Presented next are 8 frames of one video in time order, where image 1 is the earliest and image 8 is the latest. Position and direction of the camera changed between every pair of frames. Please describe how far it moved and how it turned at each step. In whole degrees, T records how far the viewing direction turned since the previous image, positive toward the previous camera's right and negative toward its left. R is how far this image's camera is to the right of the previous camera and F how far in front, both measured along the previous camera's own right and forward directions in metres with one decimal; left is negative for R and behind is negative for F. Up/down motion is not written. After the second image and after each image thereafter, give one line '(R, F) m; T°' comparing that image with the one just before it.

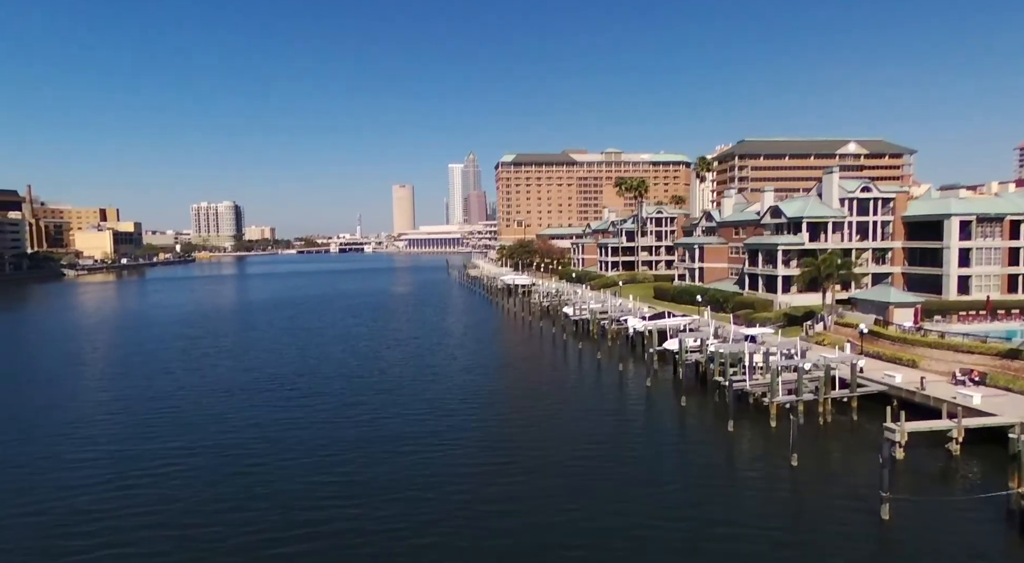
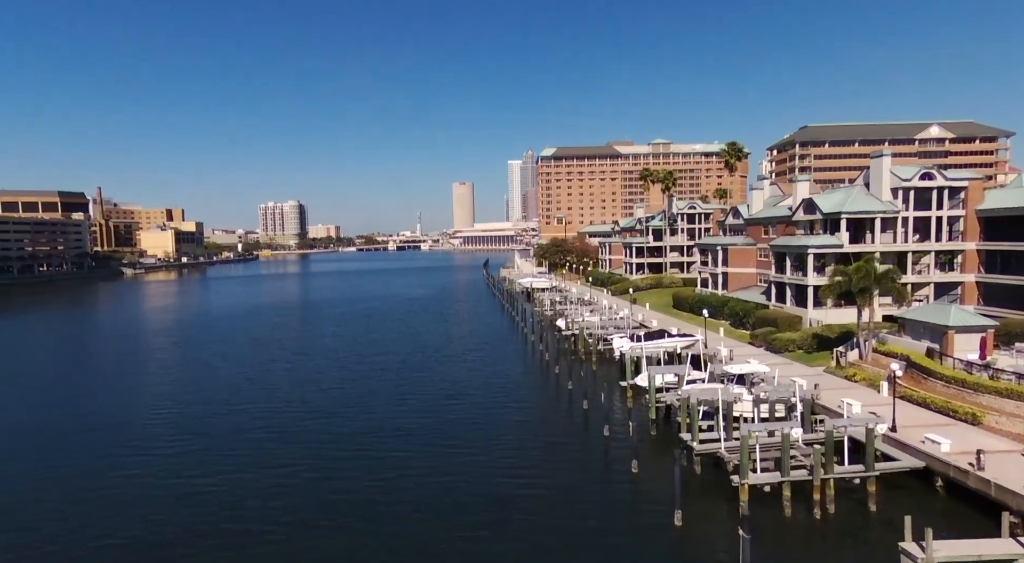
(+8.0, +11.3) m; -5°
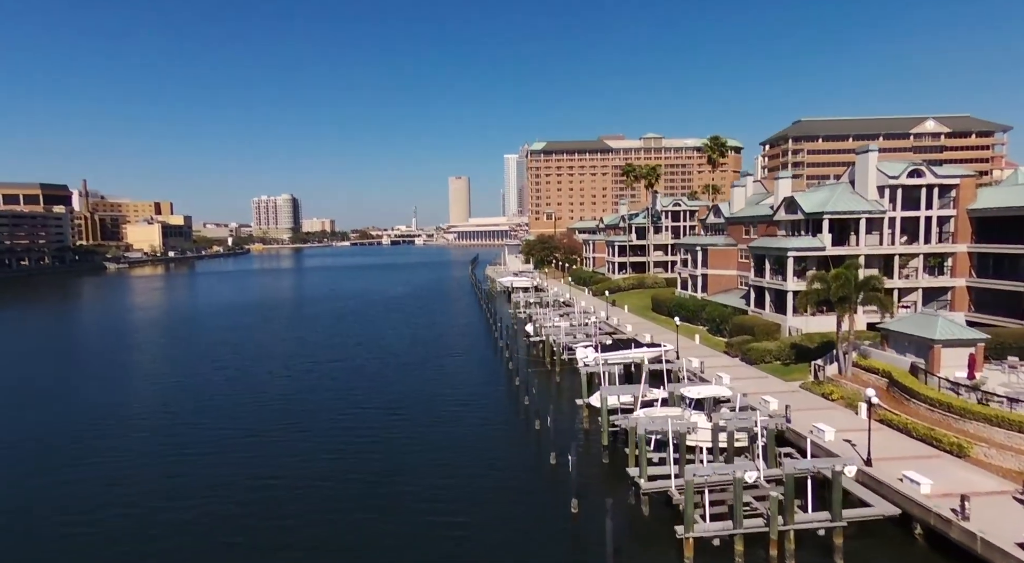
(+2.9, +3.7) m; 0°
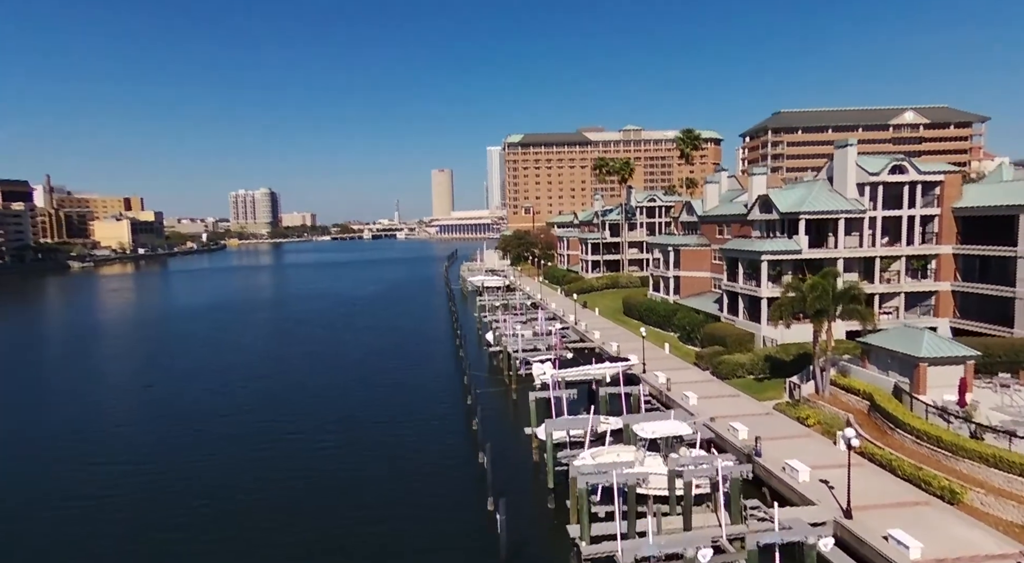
(+2.2, +4.1) m; +1°
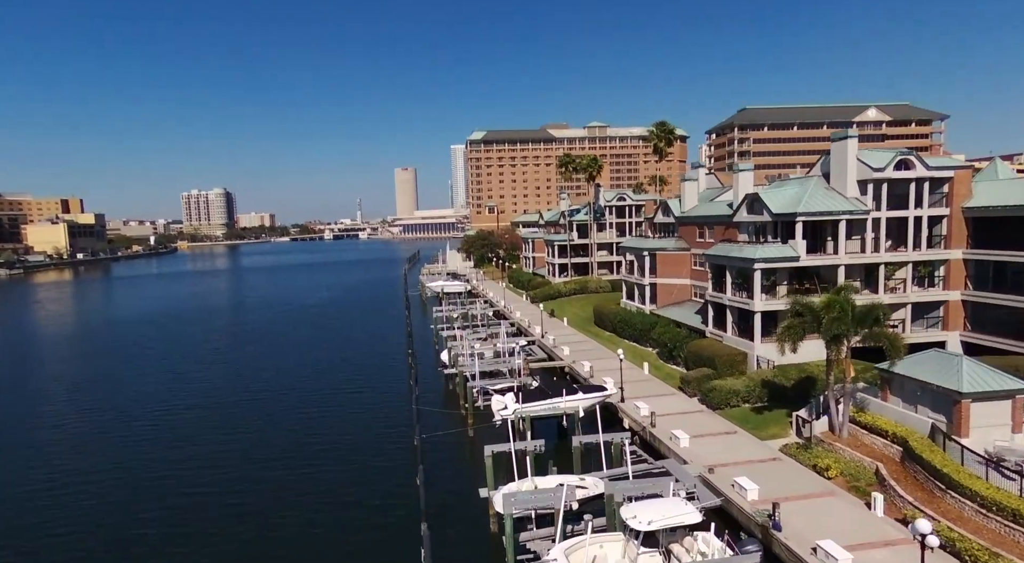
(+0.6, +6.8) m; +3°
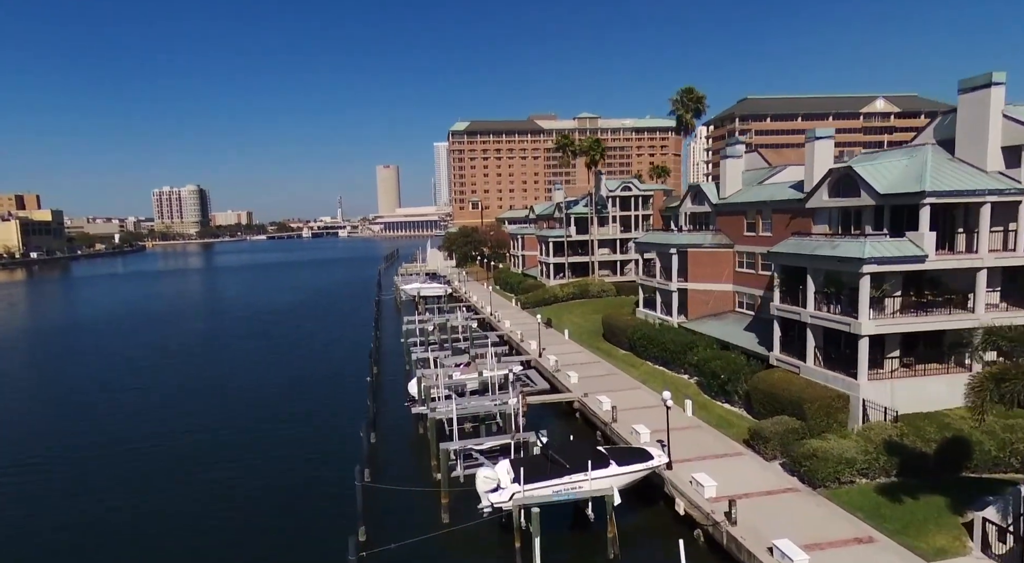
(-0.5, +13.2) m; +1°
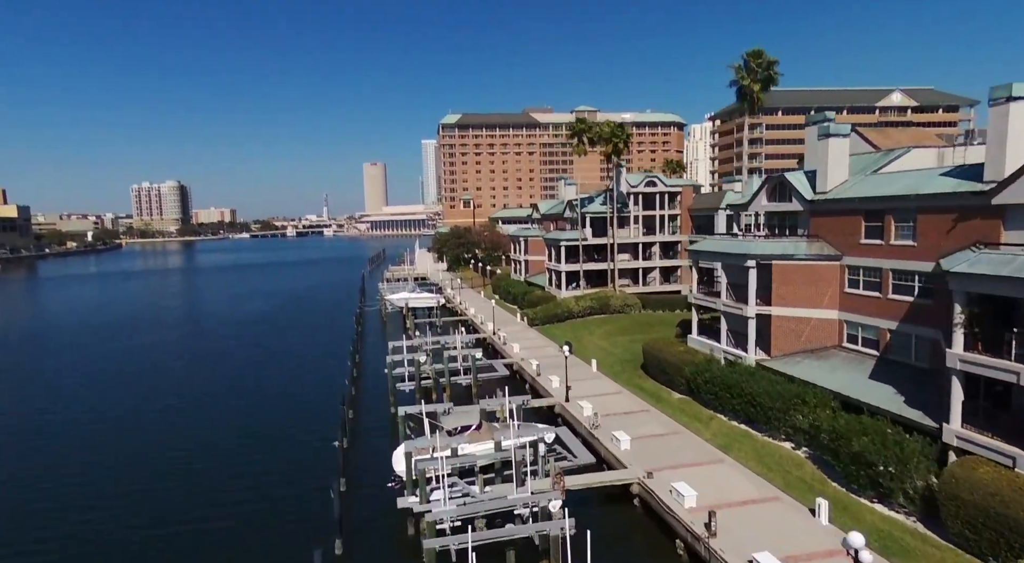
(-1.7, +12.2) m; +1°
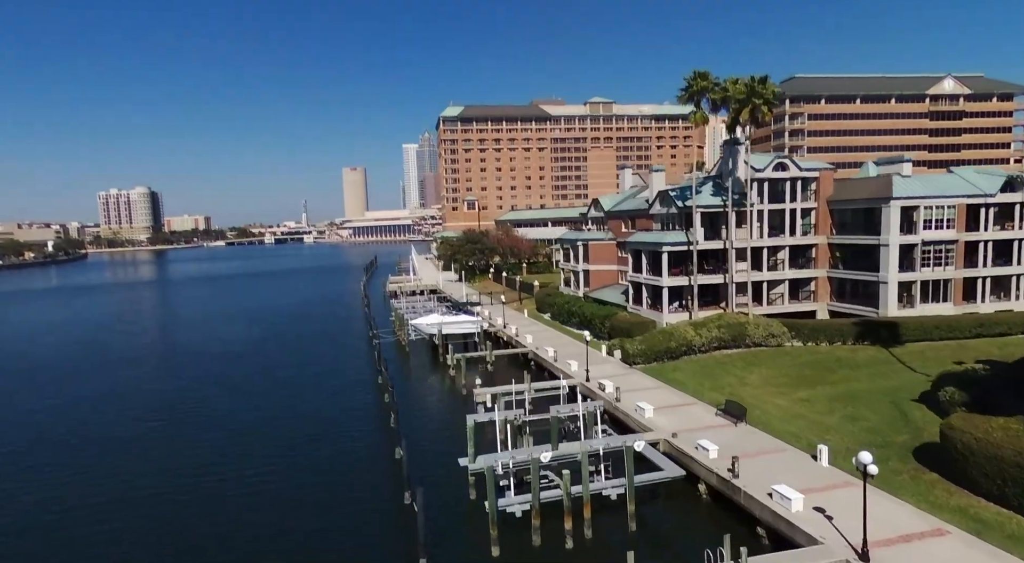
(-7.6, +19.5) m; +2°
